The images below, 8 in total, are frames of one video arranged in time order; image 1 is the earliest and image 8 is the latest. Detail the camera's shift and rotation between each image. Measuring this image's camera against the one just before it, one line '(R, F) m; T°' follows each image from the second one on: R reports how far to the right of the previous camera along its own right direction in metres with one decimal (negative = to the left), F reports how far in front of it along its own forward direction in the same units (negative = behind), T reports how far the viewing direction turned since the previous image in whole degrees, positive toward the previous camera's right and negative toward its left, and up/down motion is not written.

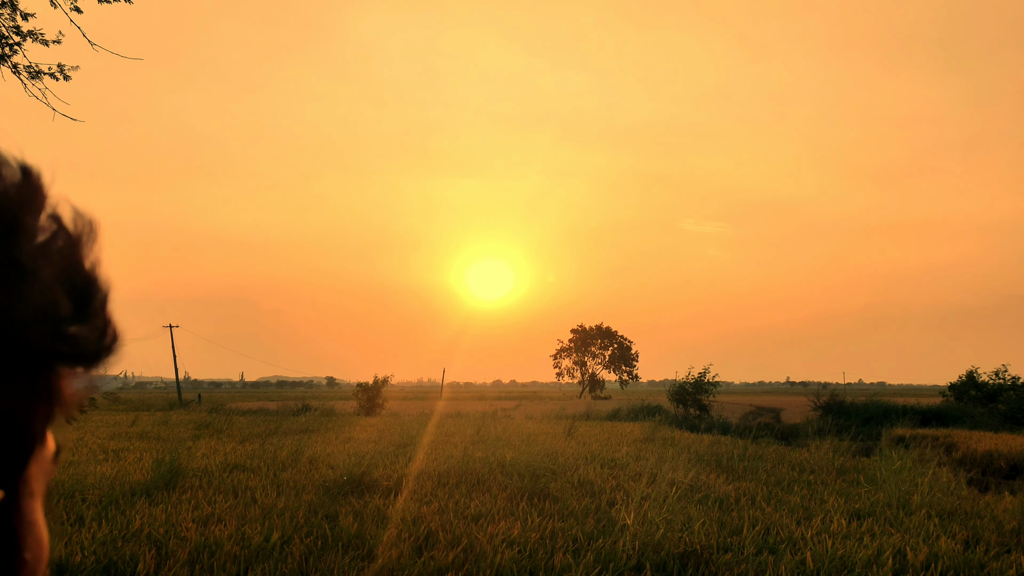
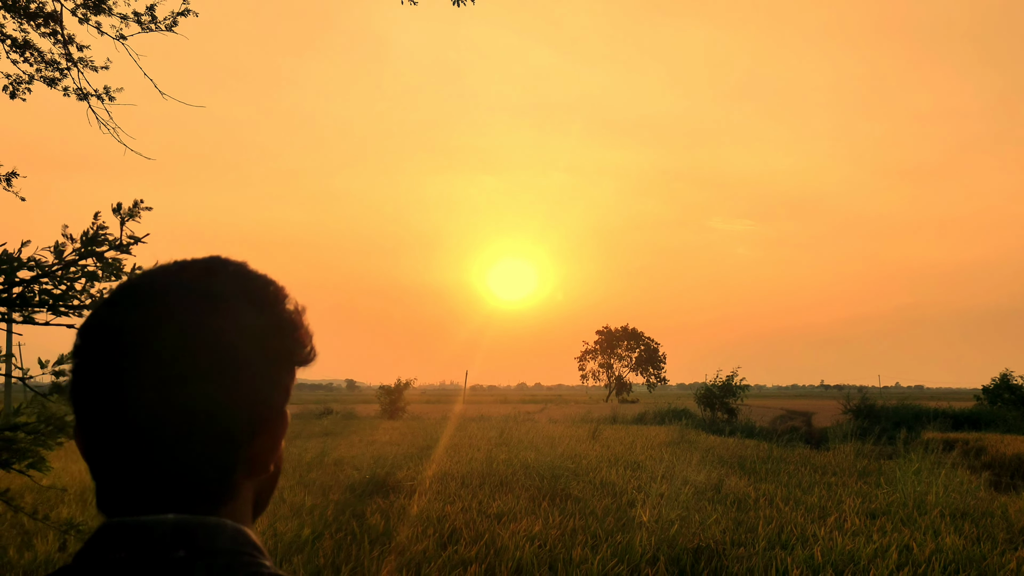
(0.0, -0.3) m; -2°
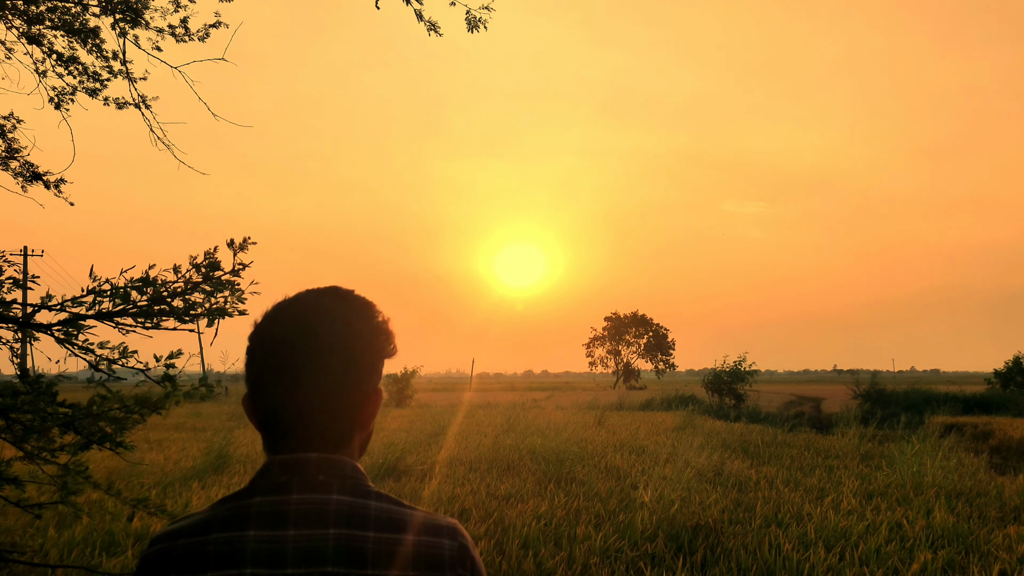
(0.0, -0.3) m; -1°
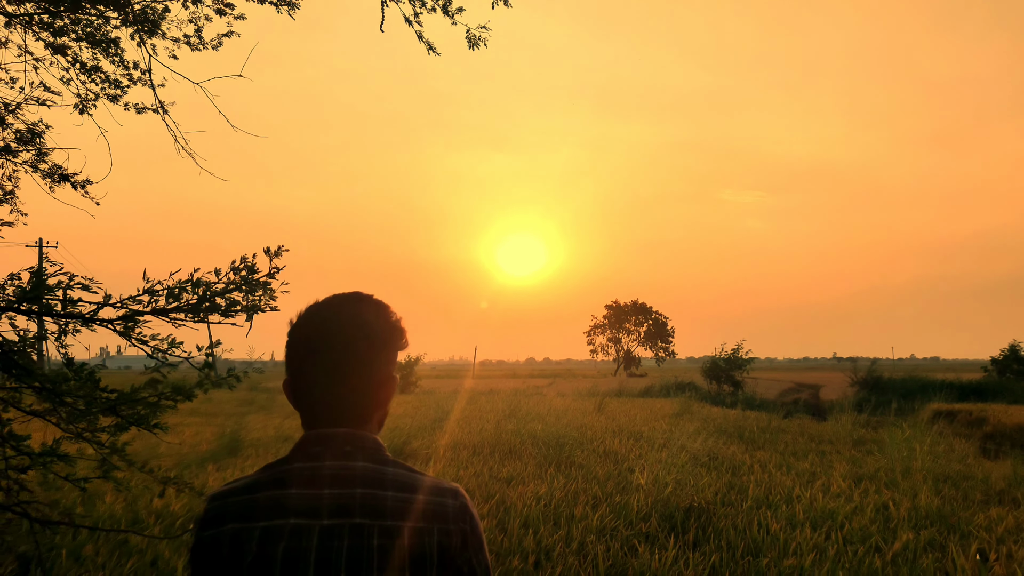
(0.0, -0.2) m; 0°
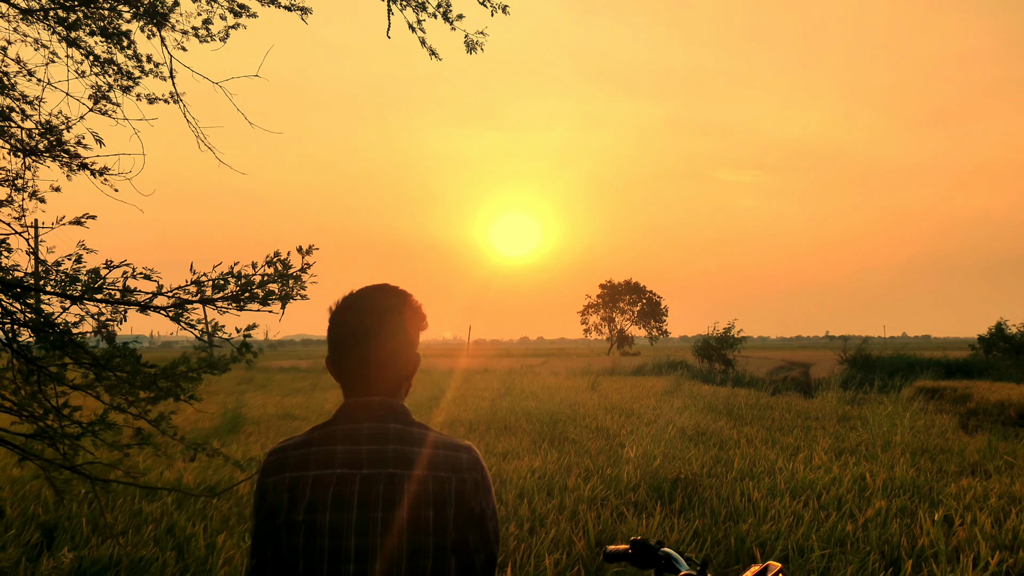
(0.0, -0.3) m; +1°
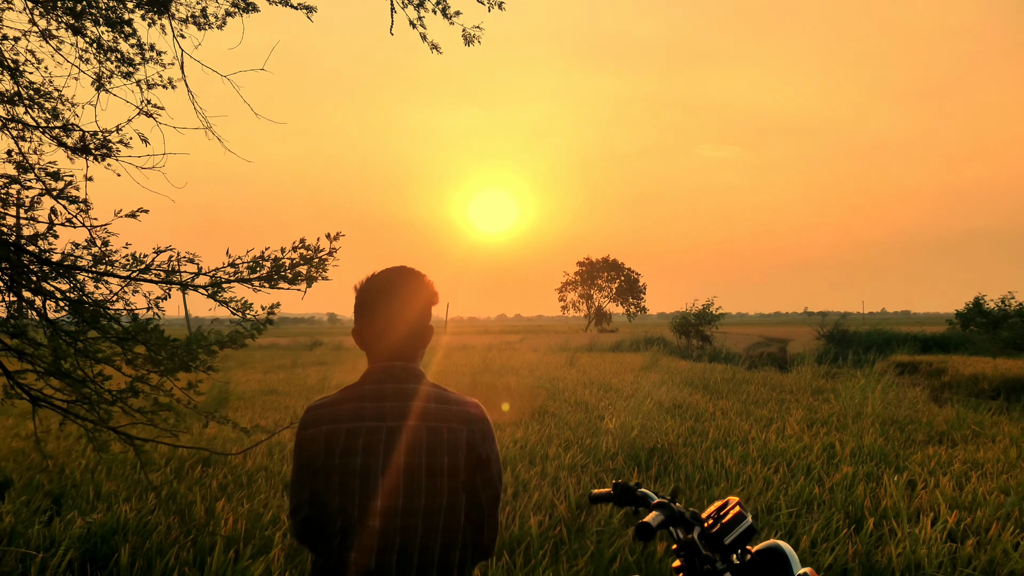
(0.0, -0.2) m; +1°
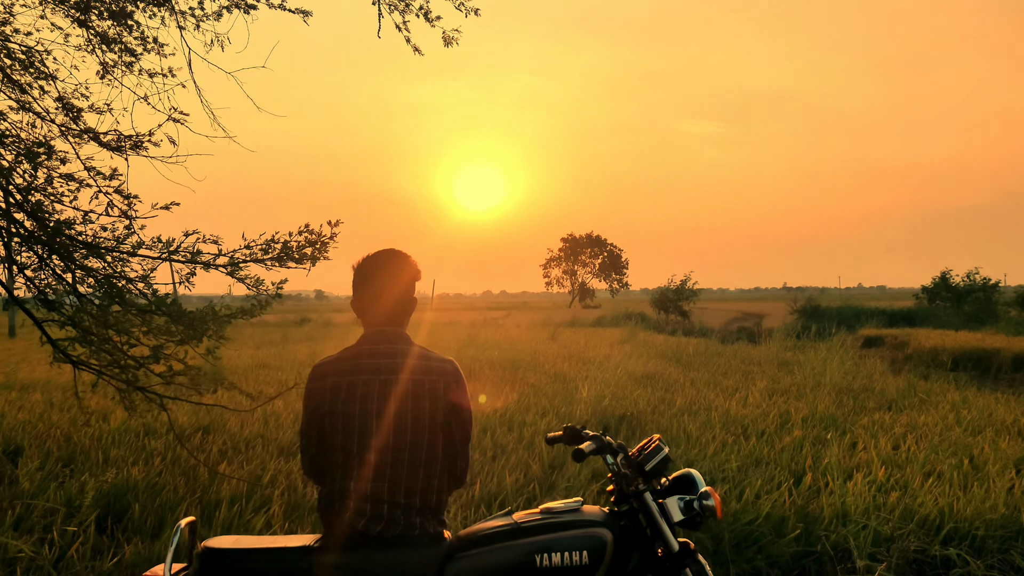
(0.0, -0.4) m; +2°
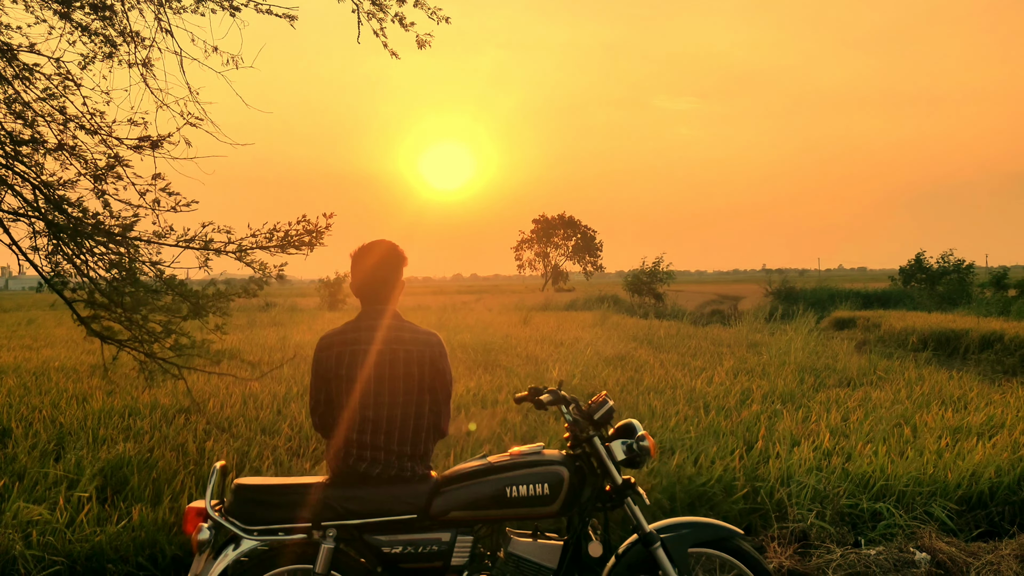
(0.0, -0.4) m; +2°
